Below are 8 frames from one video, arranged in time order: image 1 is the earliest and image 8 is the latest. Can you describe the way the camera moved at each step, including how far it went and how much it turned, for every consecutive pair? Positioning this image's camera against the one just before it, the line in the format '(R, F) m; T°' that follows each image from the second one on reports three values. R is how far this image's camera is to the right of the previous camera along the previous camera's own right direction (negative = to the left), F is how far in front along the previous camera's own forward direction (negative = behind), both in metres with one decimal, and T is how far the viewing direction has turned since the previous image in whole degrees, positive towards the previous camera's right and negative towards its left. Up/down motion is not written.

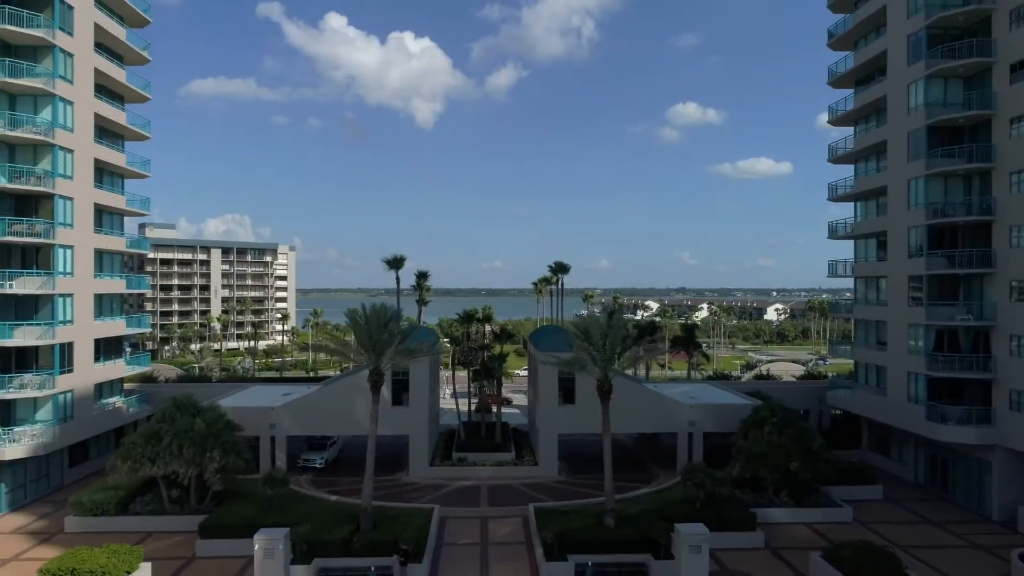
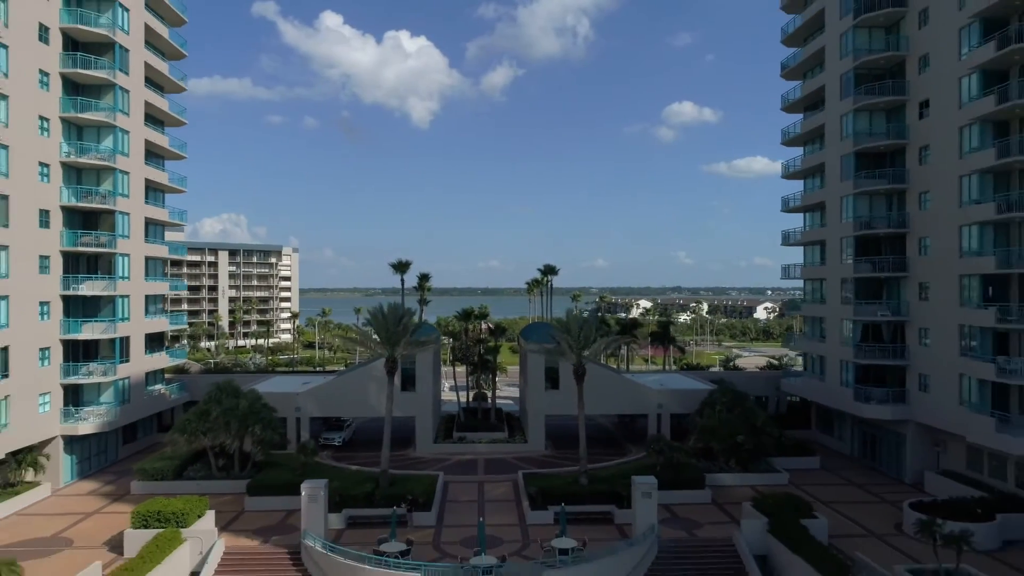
(+0.2, -5.4) m; 0°
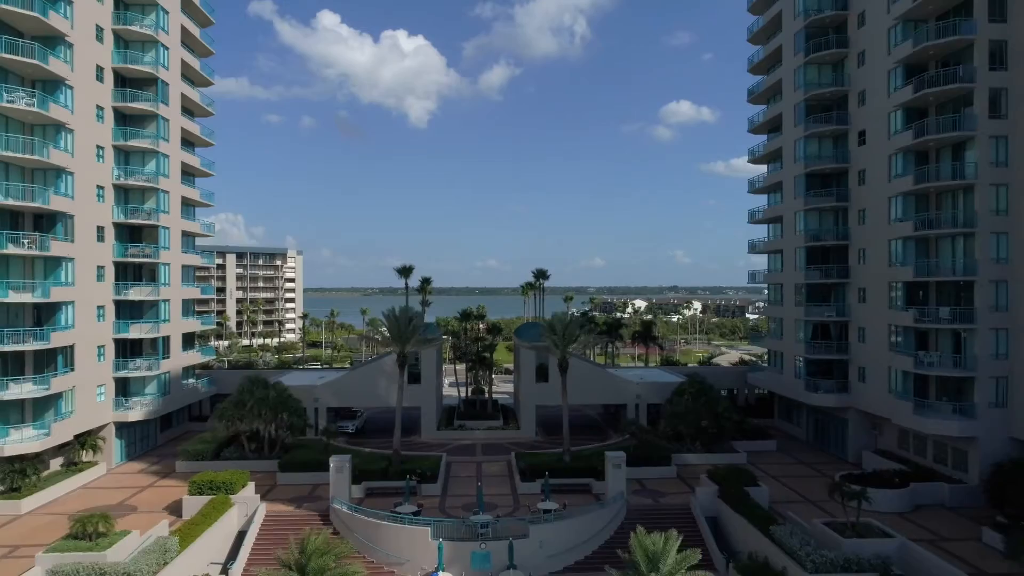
(+0.2, -5.0) m; 0°
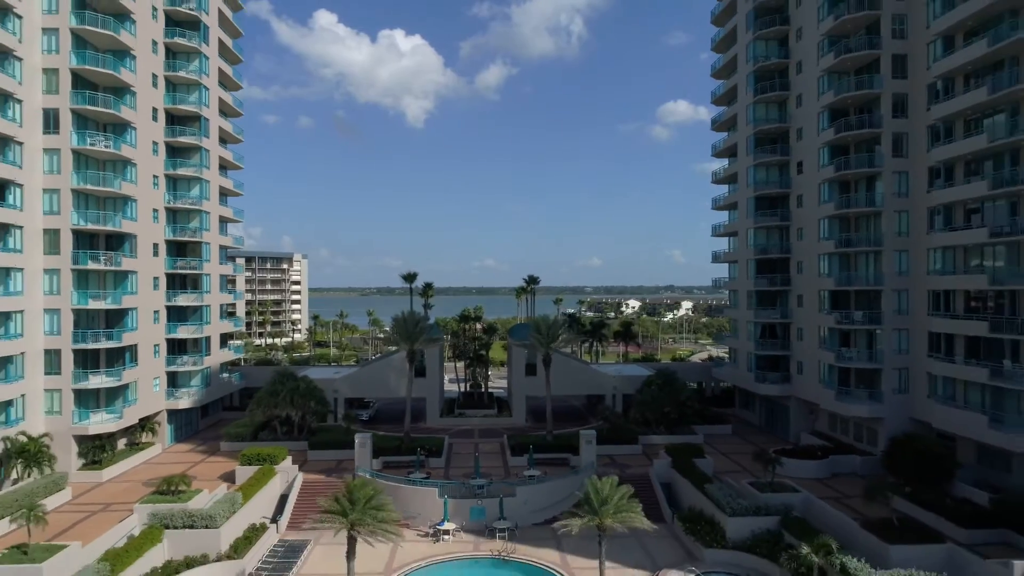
(+0.4, -6.8) m; 0°
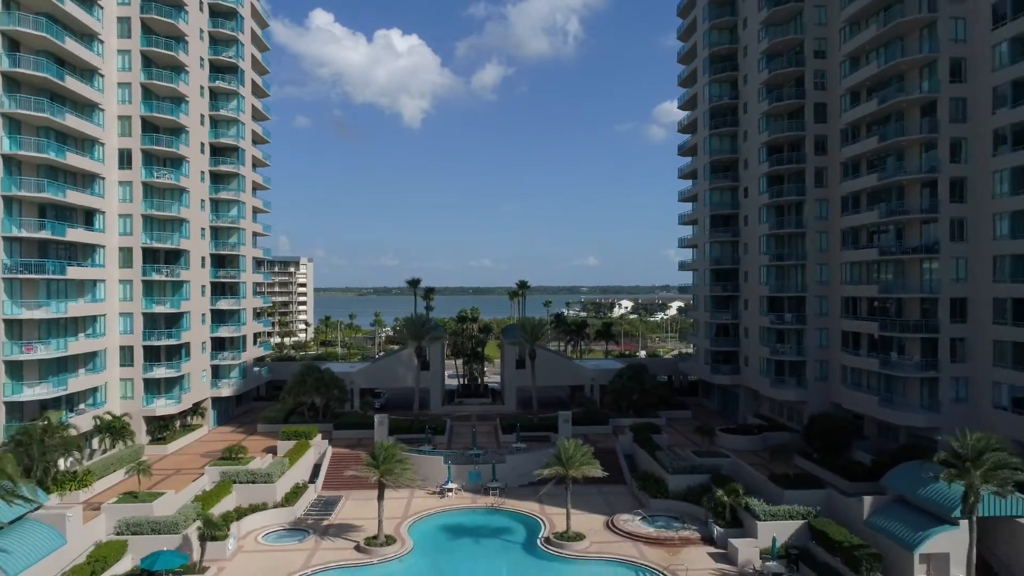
(+0.4, -8.2) m; 0°
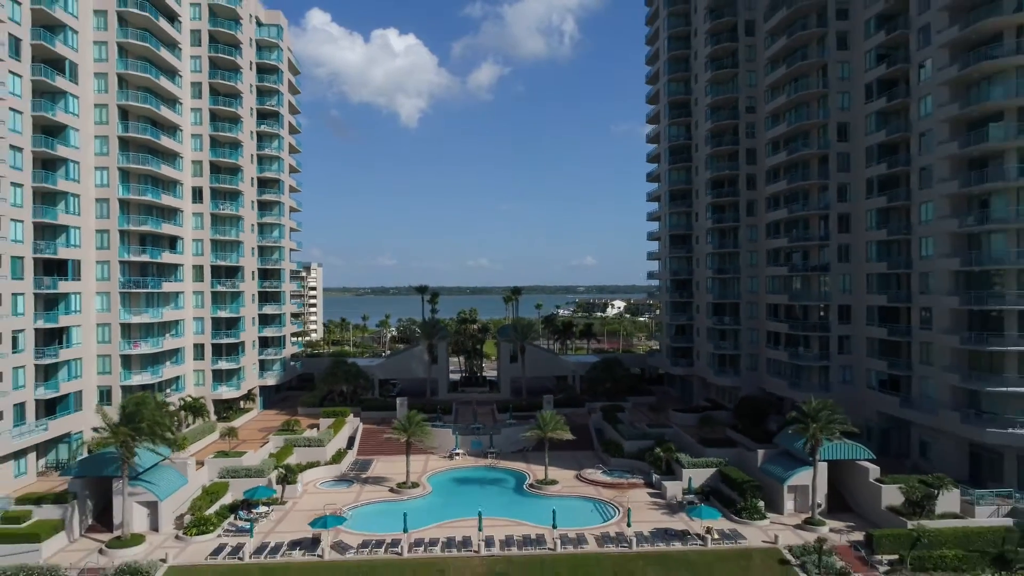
(+0.3, -11.6) m; 0°
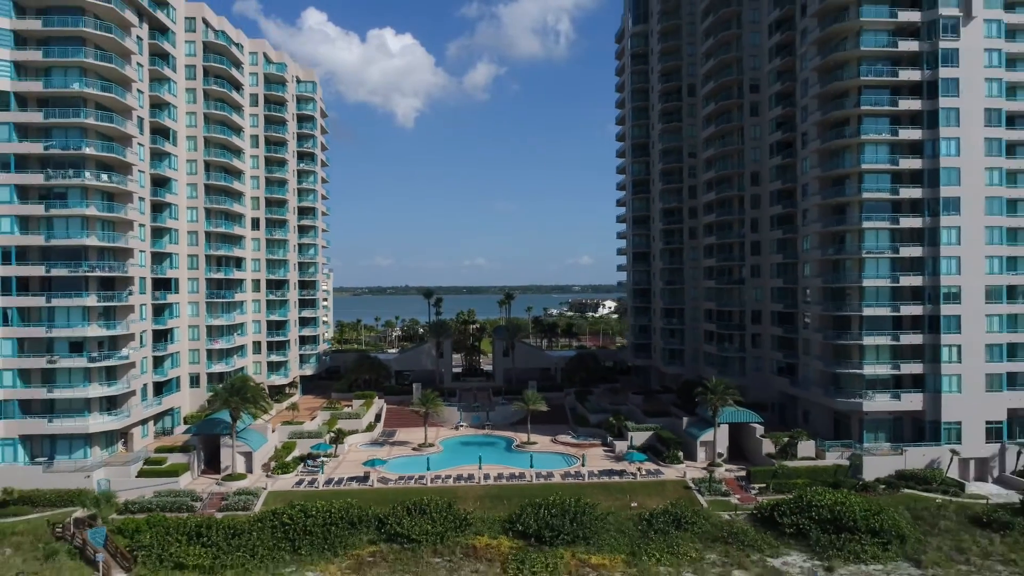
(+0.5, -15.1) m; 0°
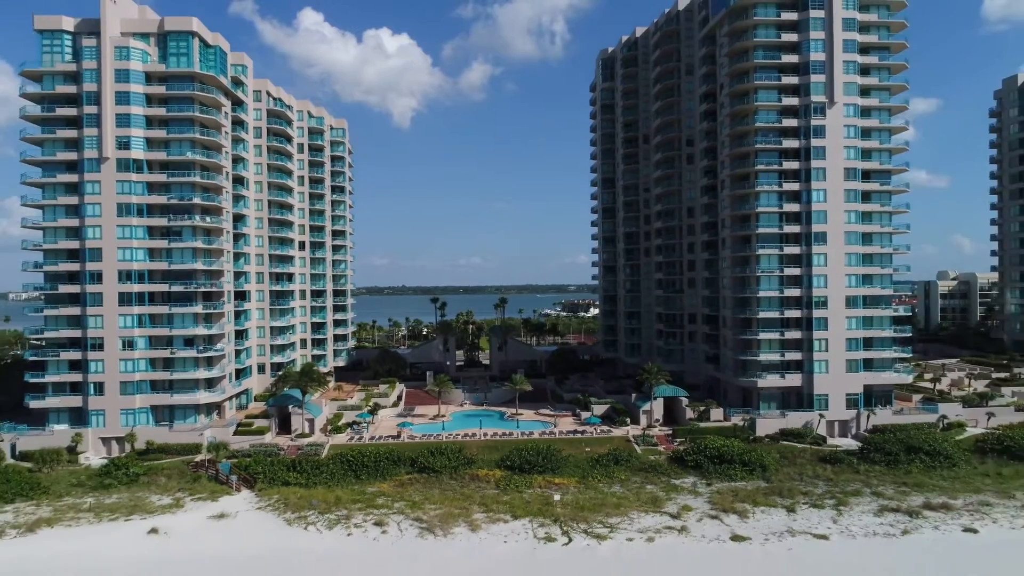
(+0.6, -19.0) m; 0°
